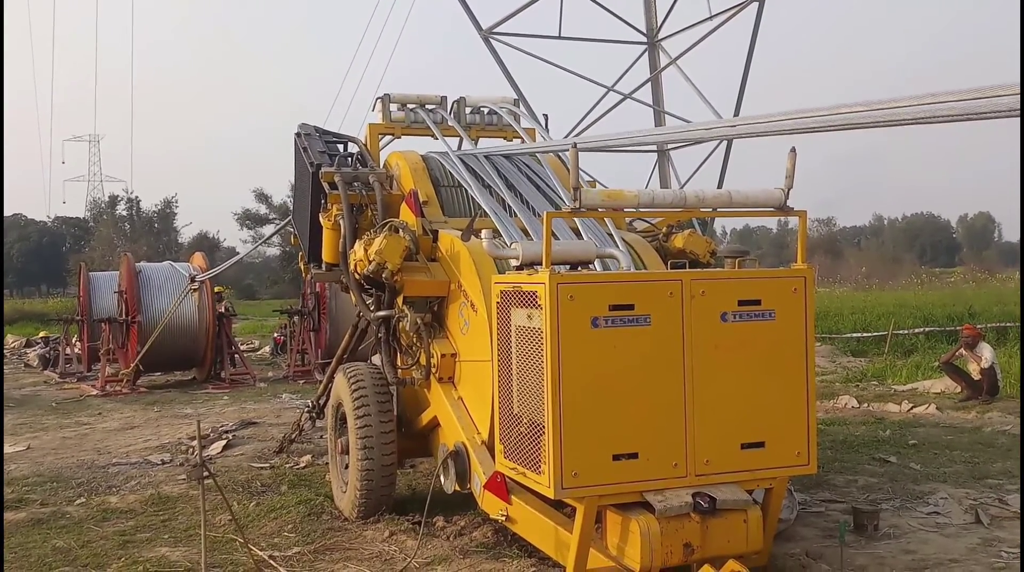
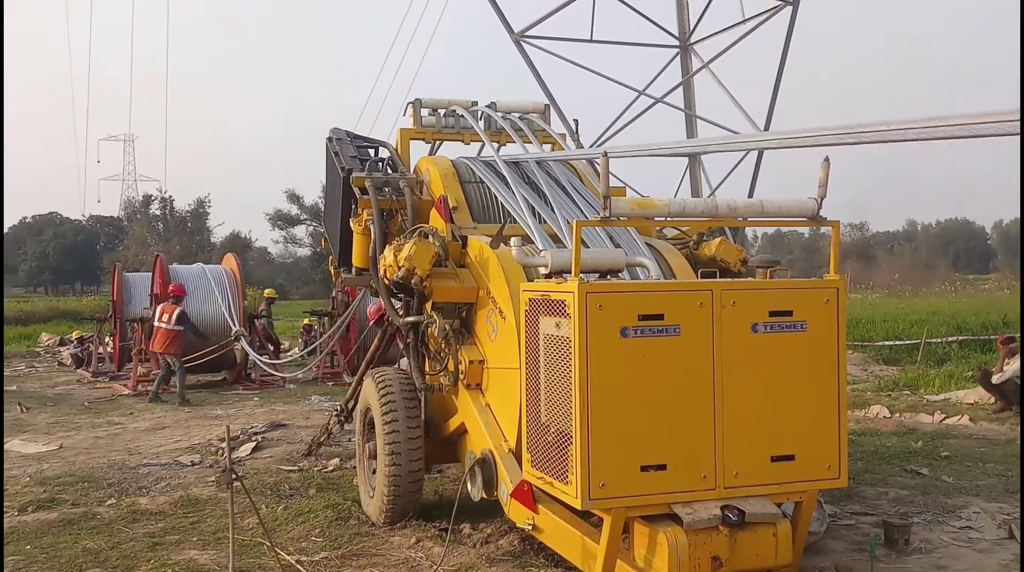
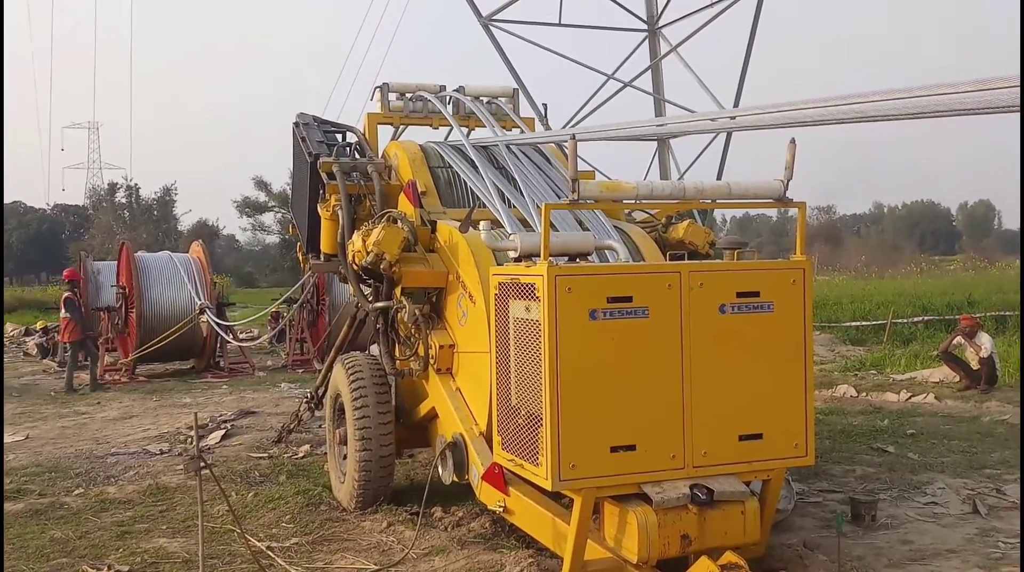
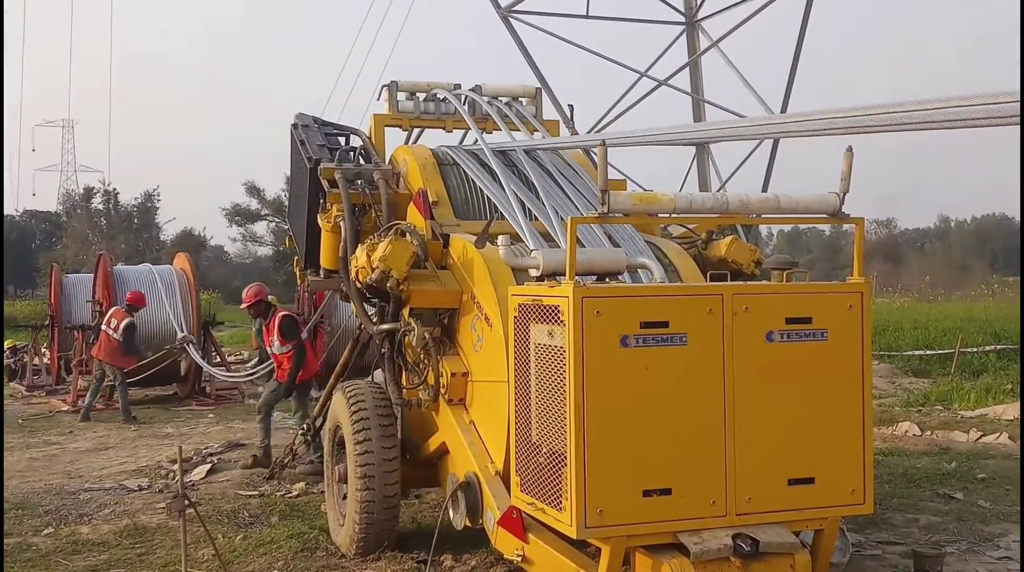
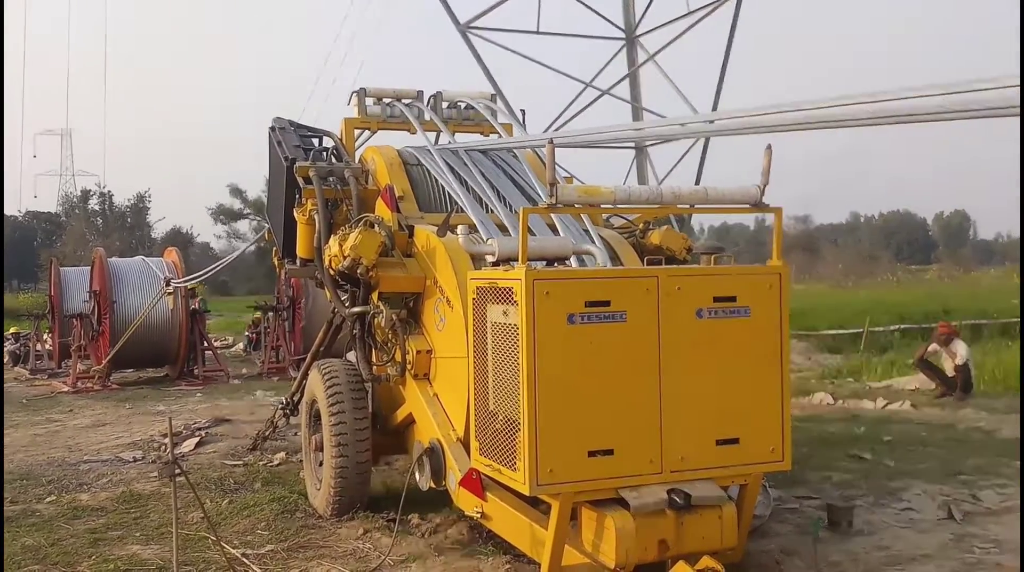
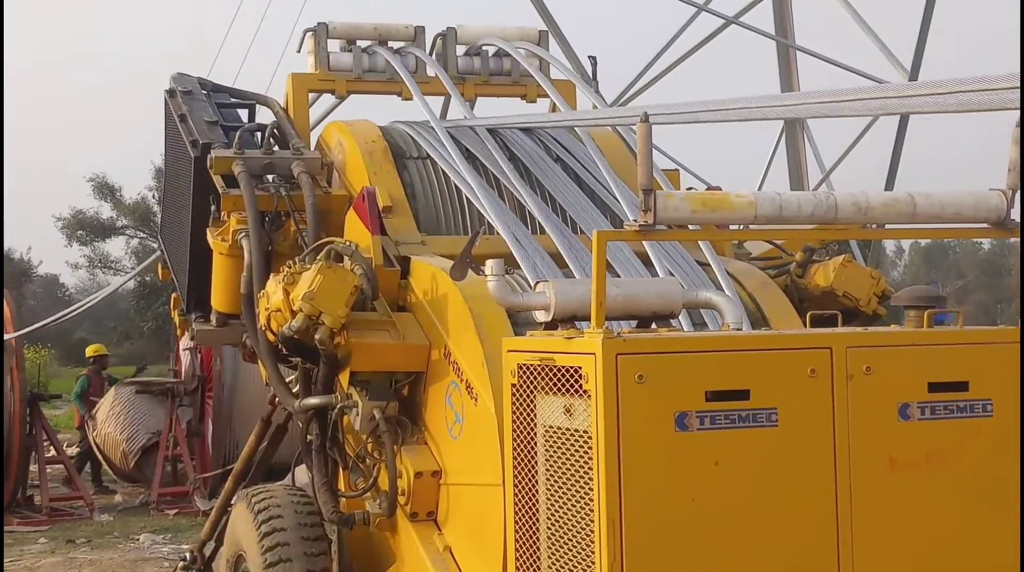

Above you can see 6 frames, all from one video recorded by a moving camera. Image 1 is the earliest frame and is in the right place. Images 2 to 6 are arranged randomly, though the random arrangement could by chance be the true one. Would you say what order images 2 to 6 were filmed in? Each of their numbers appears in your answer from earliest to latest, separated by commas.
5, 3, 2, 4, 6
